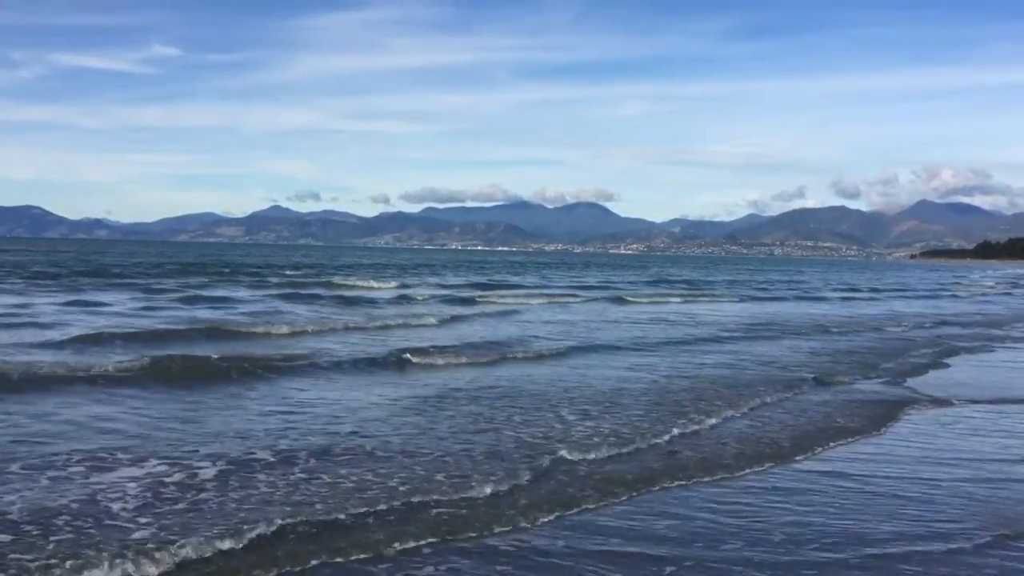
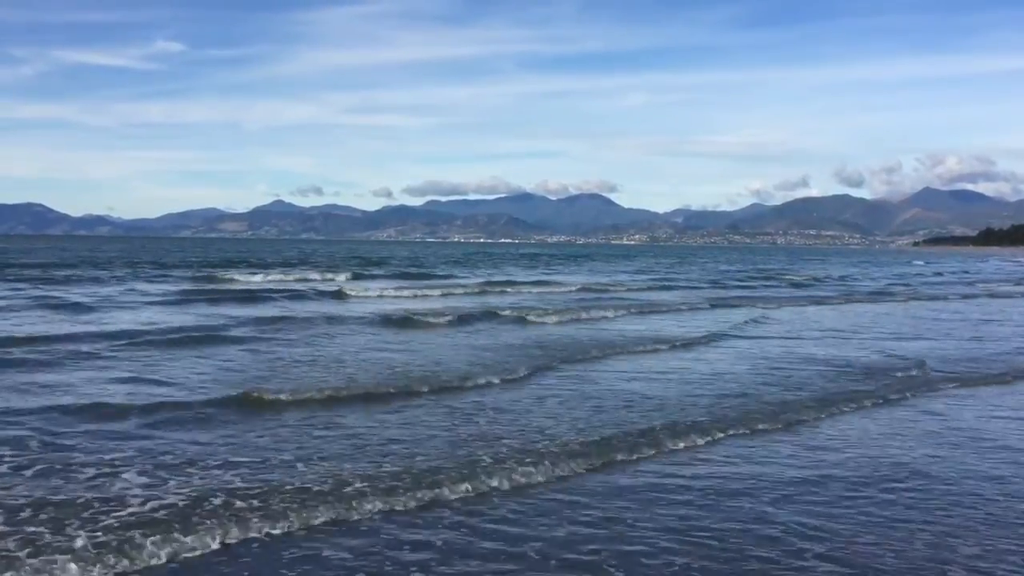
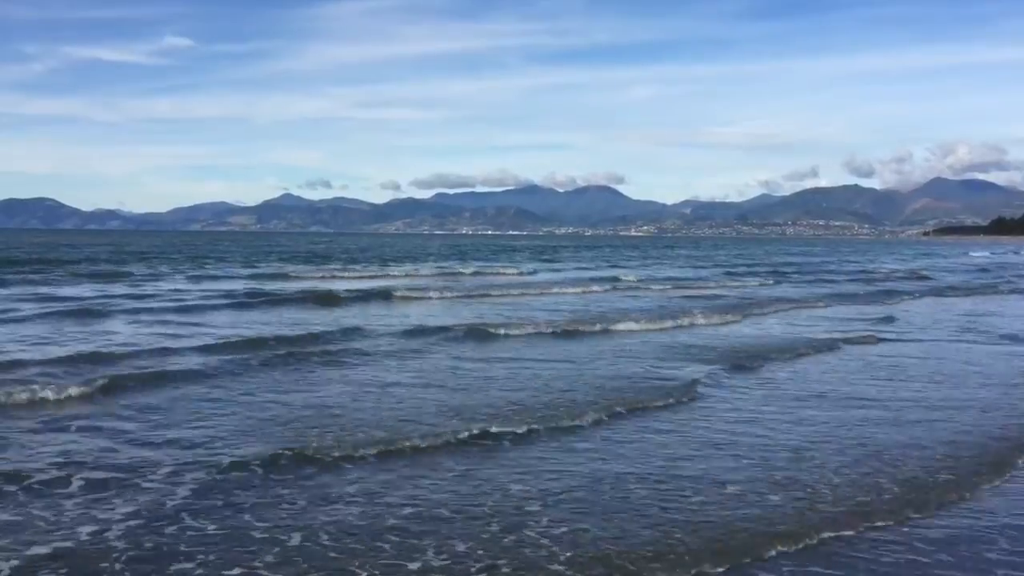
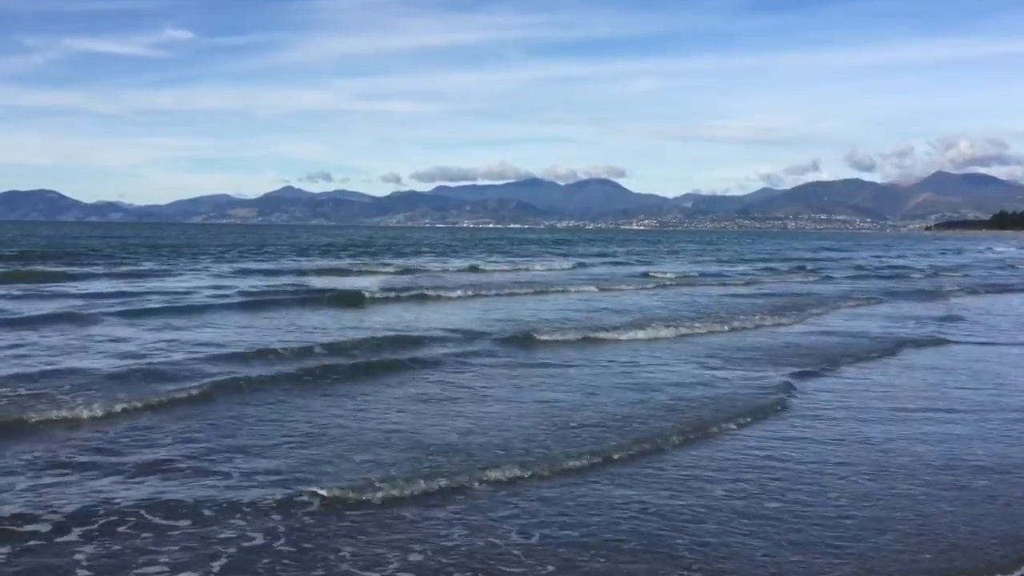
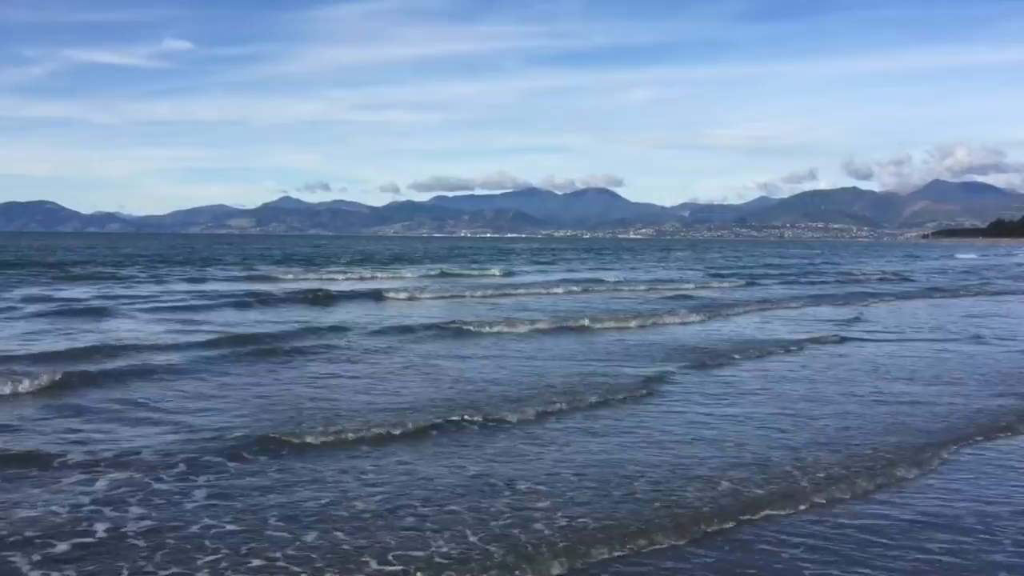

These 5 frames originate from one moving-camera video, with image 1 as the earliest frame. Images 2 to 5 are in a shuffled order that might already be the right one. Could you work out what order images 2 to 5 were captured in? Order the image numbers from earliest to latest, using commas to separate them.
2, 5, 3, 4
